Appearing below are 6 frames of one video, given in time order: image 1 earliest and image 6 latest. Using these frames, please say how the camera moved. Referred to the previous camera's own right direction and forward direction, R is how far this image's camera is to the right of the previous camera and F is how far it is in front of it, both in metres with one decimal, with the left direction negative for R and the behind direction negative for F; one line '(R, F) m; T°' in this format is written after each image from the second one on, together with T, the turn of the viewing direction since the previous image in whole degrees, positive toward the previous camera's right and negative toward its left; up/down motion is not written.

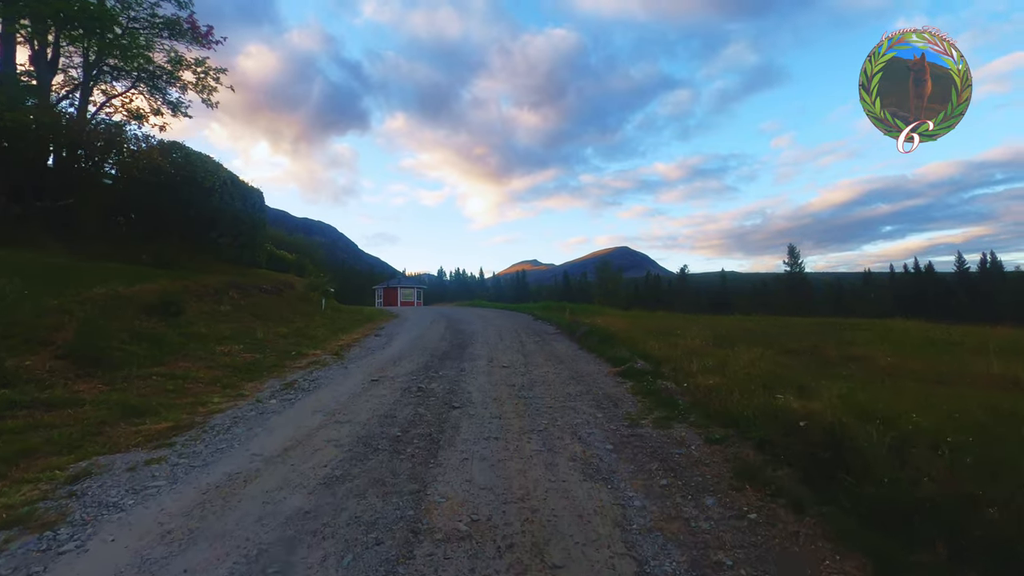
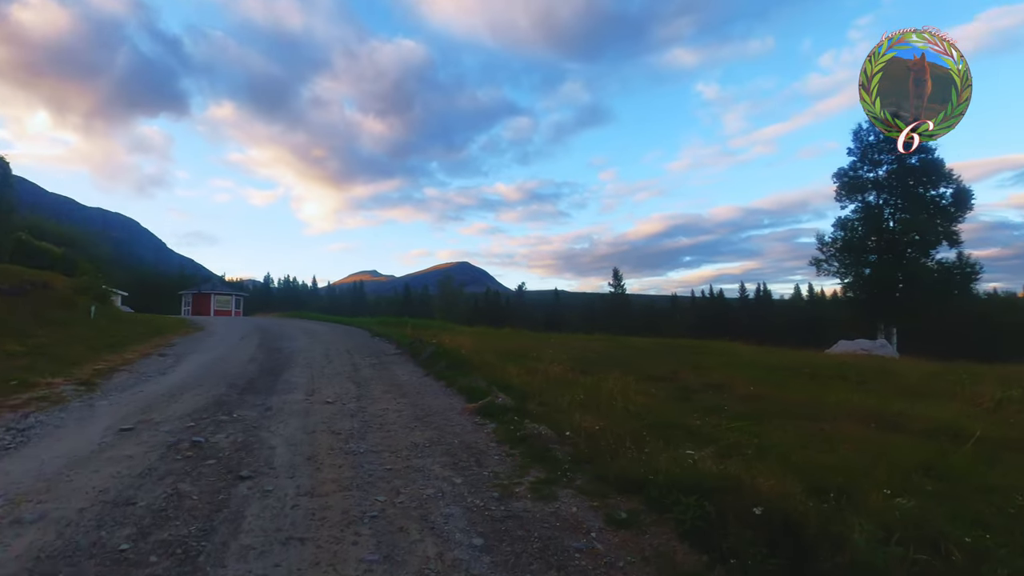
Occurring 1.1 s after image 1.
(+0.1, +1.9) m; +14°
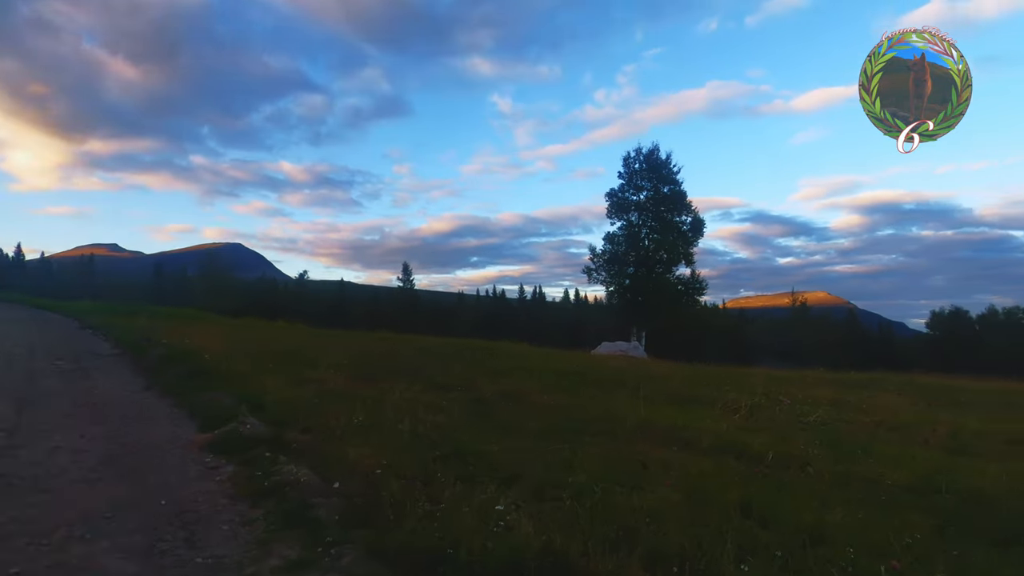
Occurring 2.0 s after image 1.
(+0.2, +1.5) m; +19°
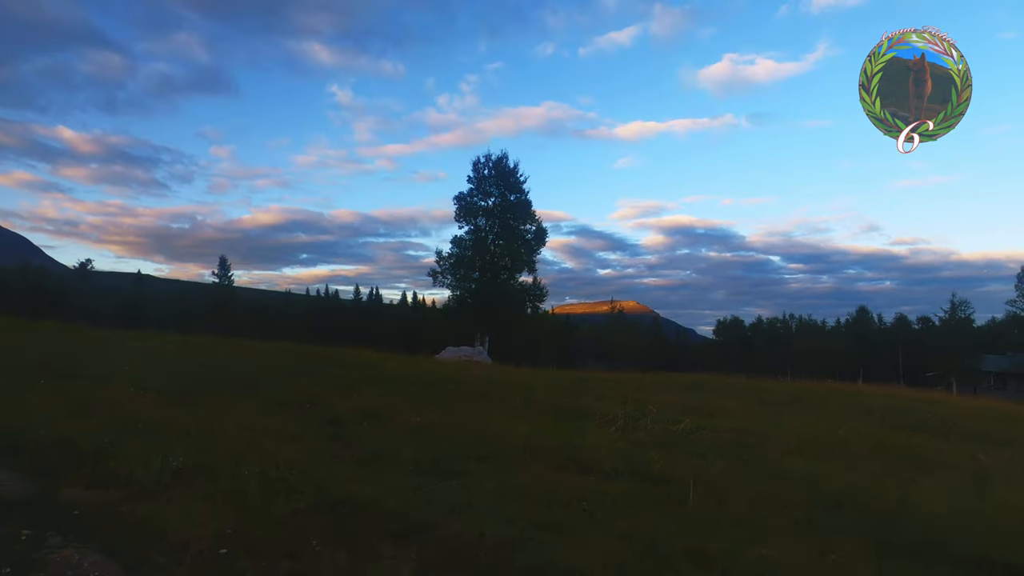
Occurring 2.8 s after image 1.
(-0.4, +1.4) m; +14°
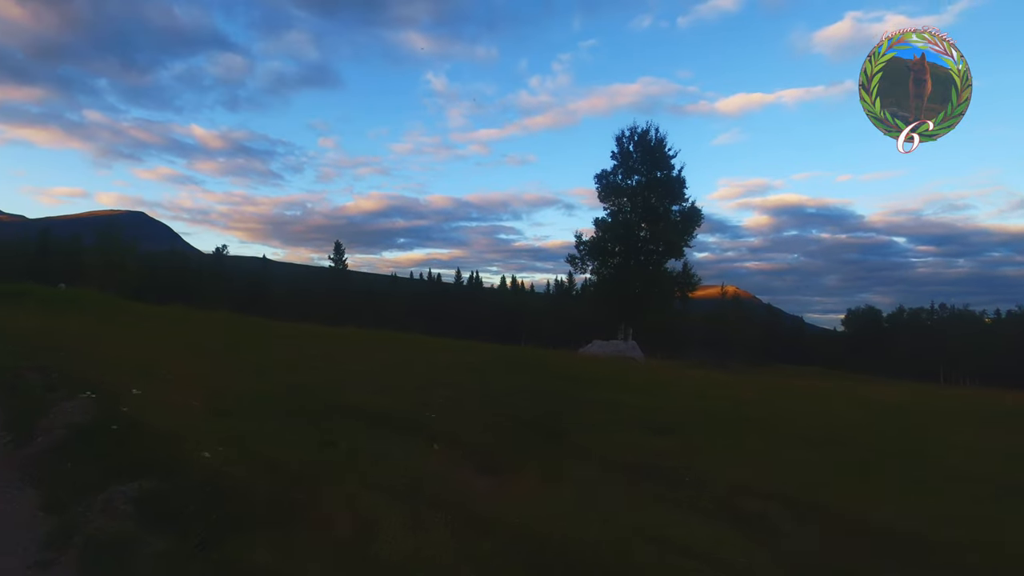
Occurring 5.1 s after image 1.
(-3.0, +3.2) m; -9°
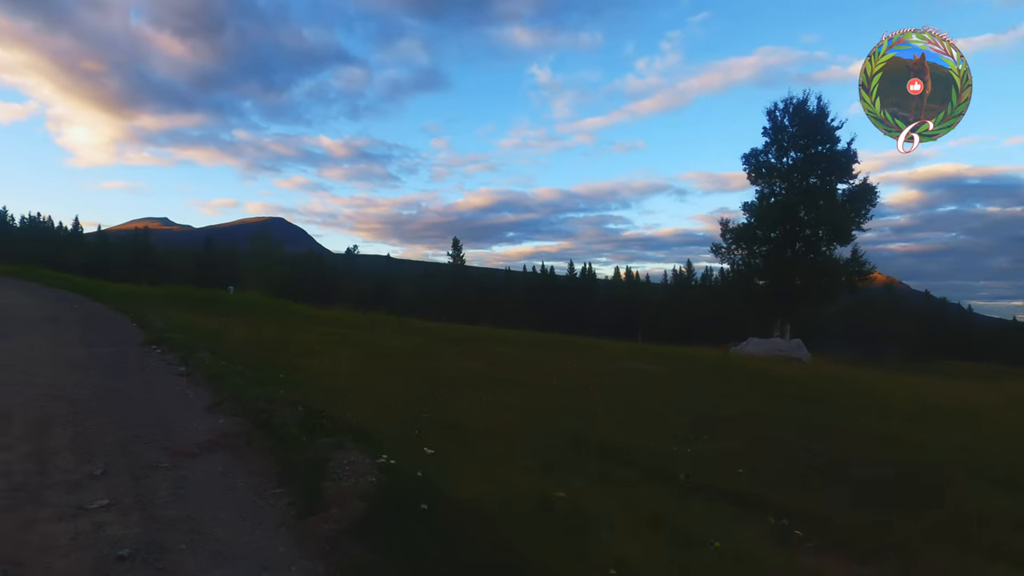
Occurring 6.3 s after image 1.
(-1.2, +1.1) m; -11°
